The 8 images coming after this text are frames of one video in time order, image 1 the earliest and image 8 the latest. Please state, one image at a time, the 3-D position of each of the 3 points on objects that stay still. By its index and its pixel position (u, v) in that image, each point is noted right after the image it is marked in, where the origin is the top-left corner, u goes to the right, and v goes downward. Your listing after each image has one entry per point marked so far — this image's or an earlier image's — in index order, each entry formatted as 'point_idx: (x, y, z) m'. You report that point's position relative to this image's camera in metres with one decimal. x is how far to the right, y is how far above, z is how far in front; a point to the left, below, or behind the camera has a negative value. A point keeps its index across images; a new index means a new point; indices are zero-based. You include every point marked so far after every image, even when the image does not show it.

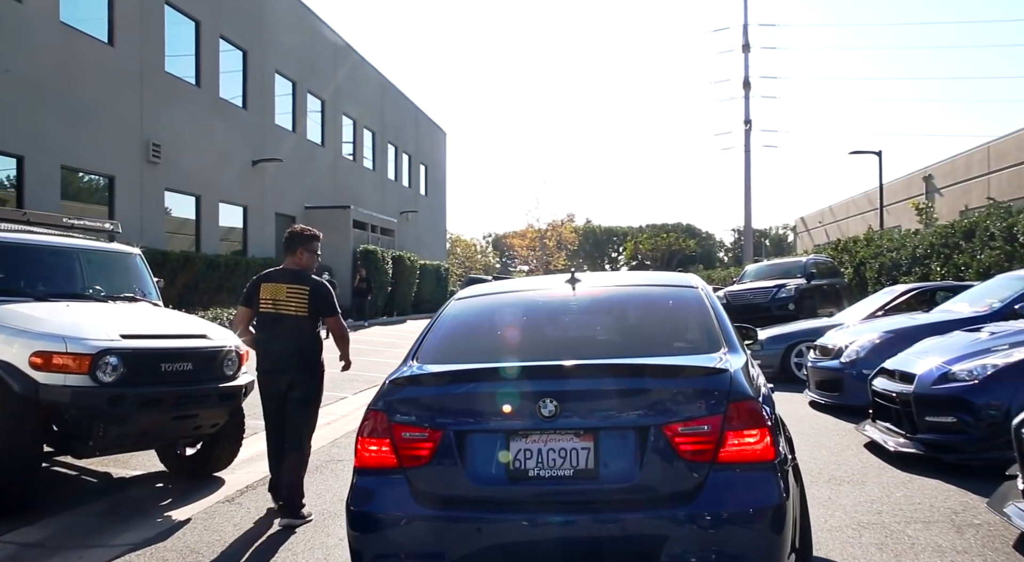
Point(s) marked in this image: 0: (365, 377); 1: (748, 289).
0: (-2.6, -1.7, +13.3) m
1: (+4.9, -0.1, +15.6) m
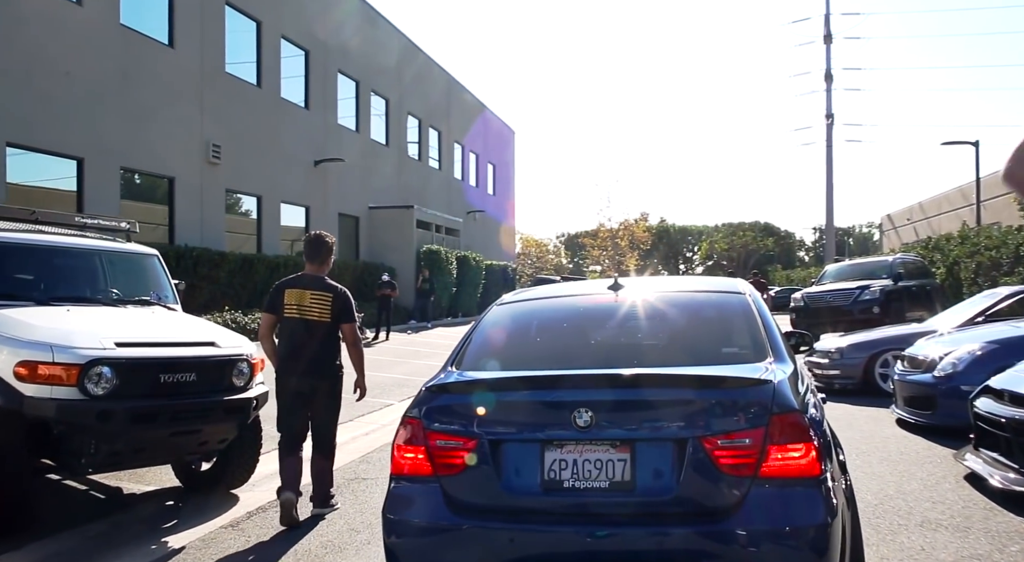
0: (-1.7, -1.8, +12.9) m
1: (+6.1, -0.1, +14.4) m
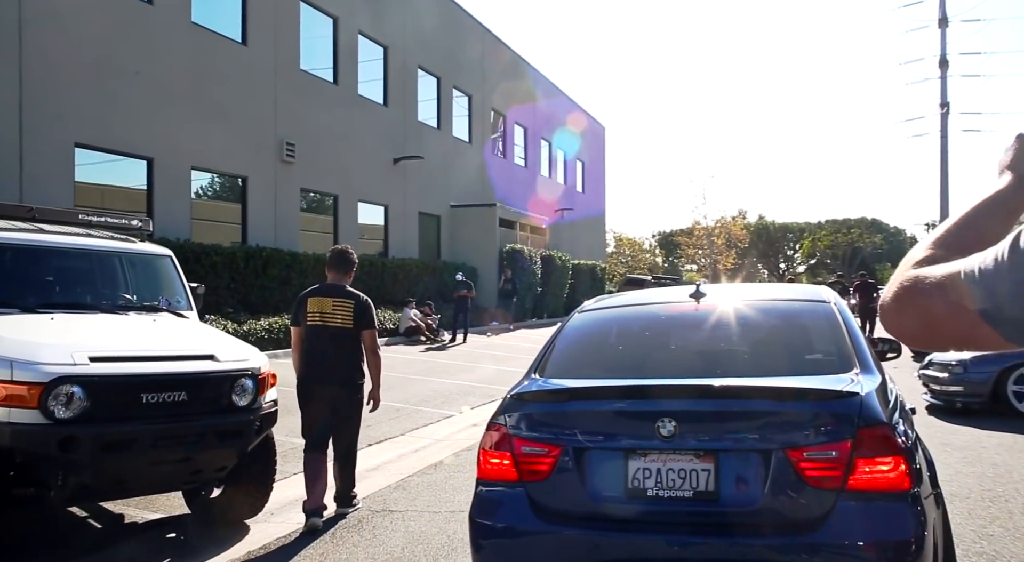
0: (-0.4, -1.8, +12.0) m
1: (+7.5, -0.1, +12.5) m
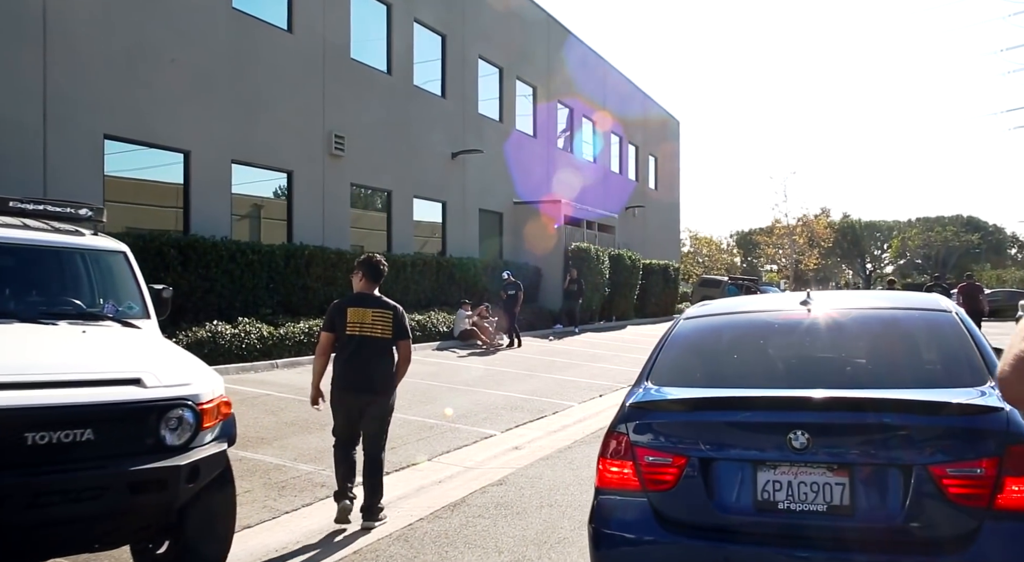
0: (+0.4, -1.8, +10.8) m
1: (+8.3, -0.2, +10.5) m
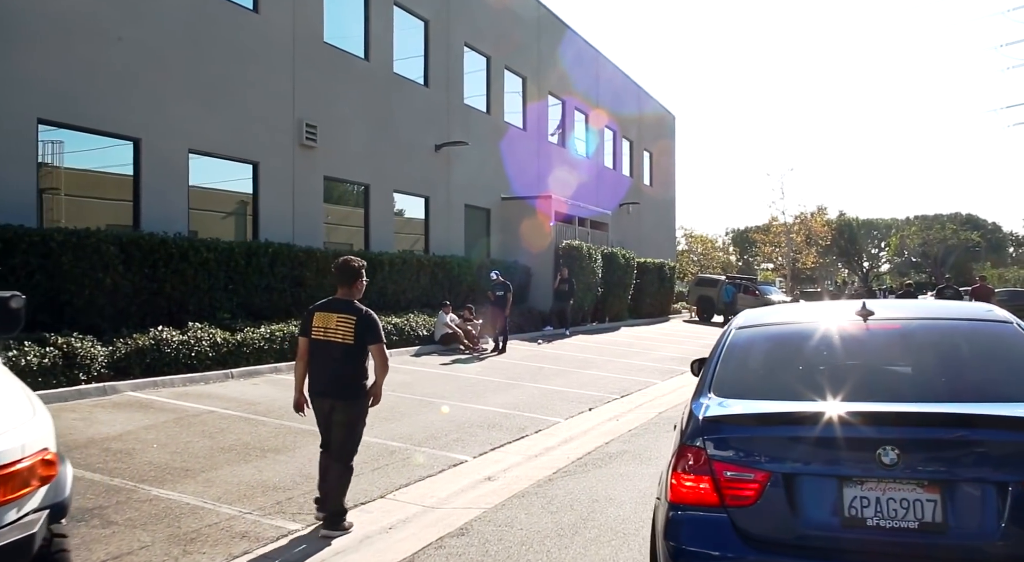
0: (+0.1, -1.8, +9.7) m
1: (+8.0, -0.2, +9.4) m
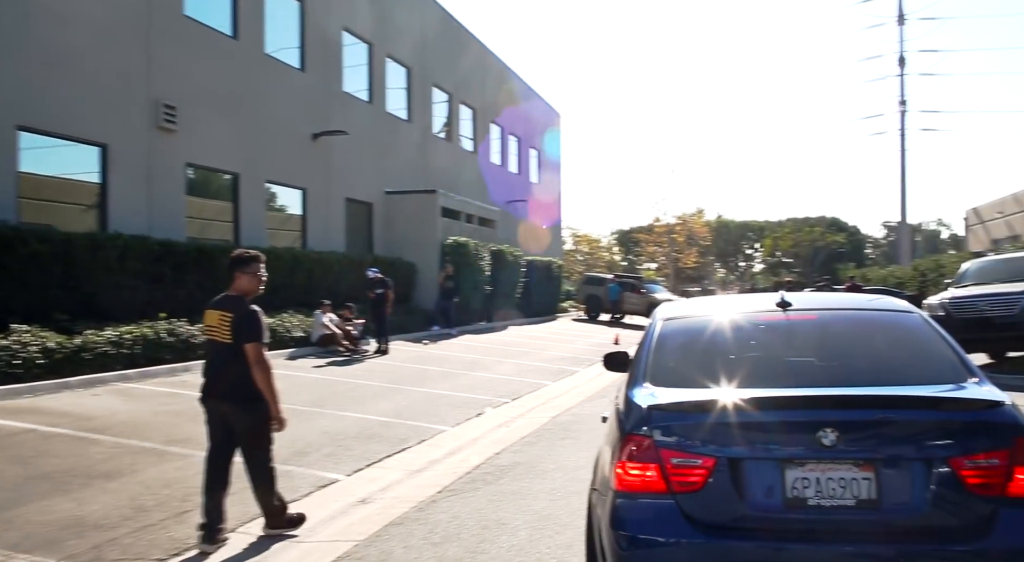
0: (-1.4, -1.8, +8.9) m
1: (+6.5, -0.2, +9.8) m
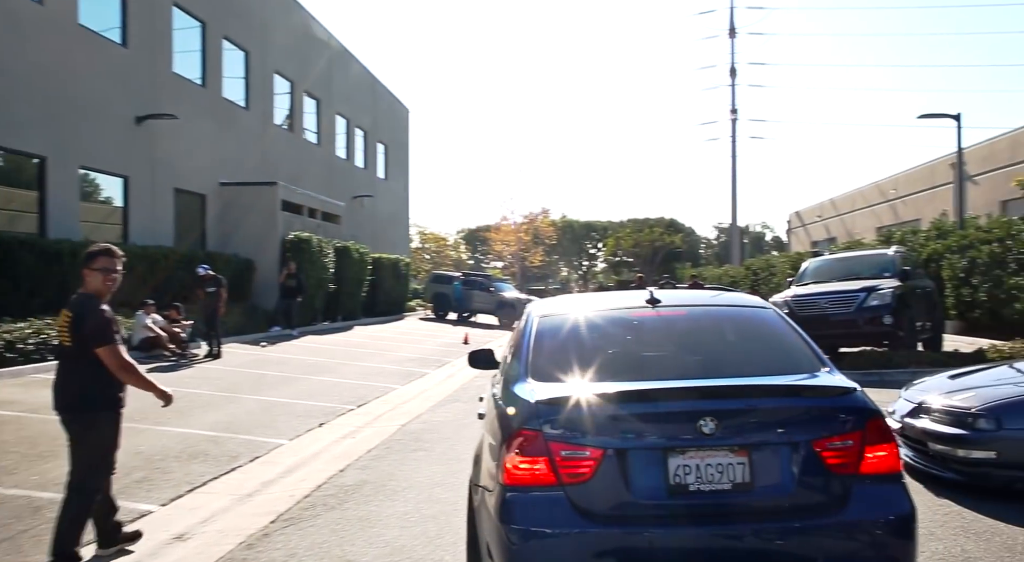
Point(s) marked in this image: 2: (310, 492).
0: (-3.1, -1.7, +7.9) m
1: (+4.4, -0.2, +10.5) m
2: (-1.5, -1.6, +5.4) m
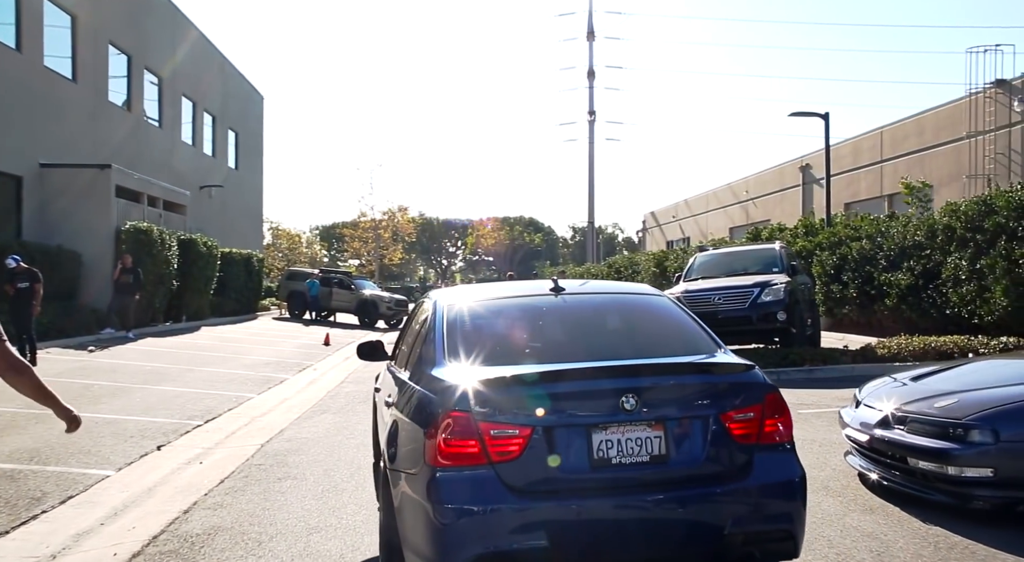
0: (-4.1, -1.7, +6.2) m
1: (+2.7, -0.1, +10.2) m
2: (-2.1, -1.5, +4.2) m
